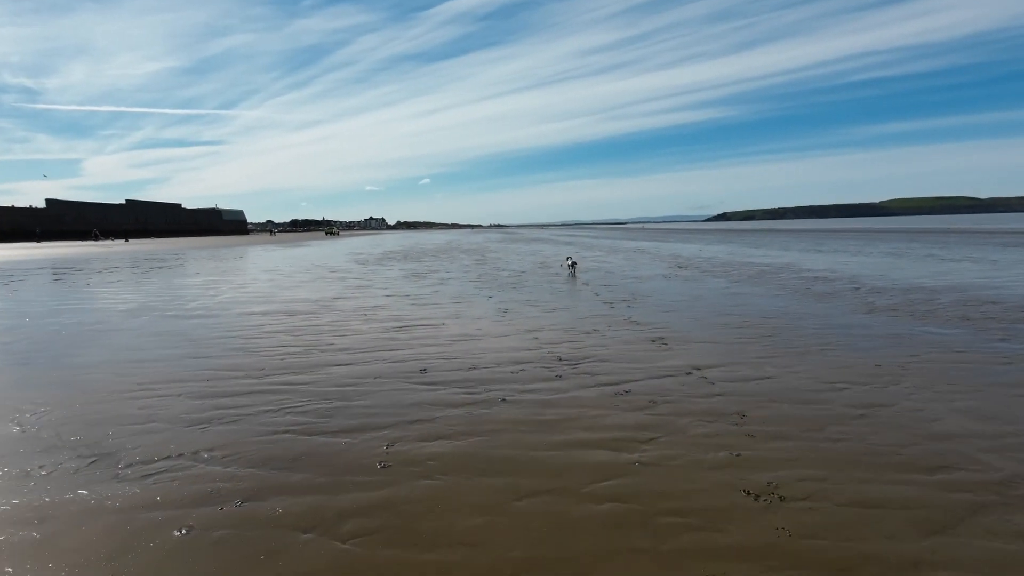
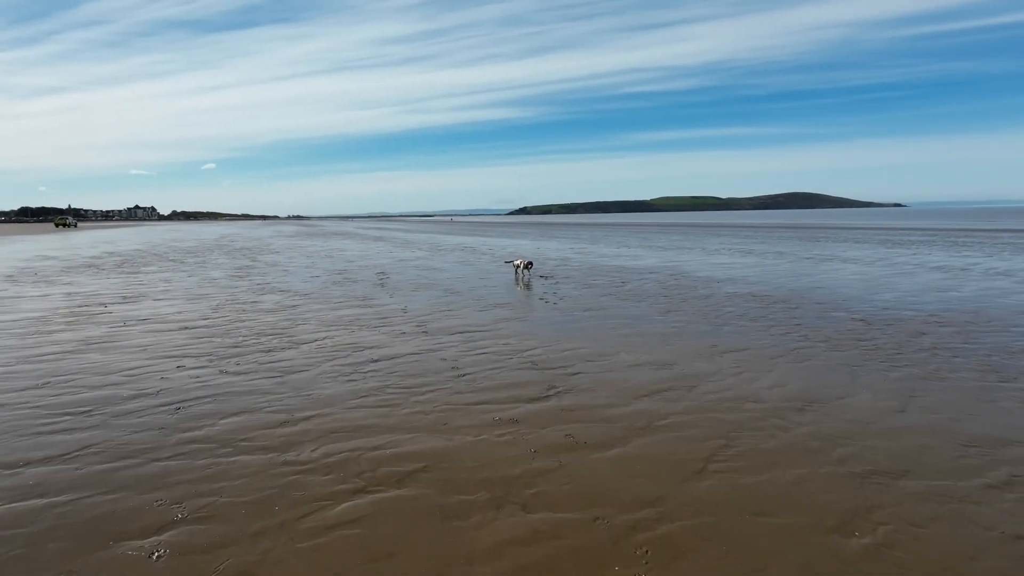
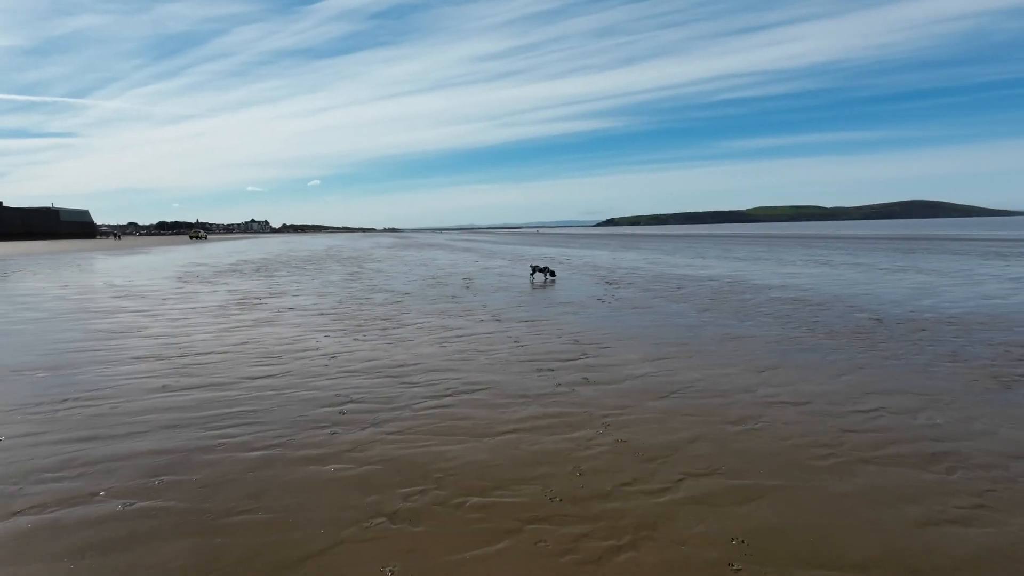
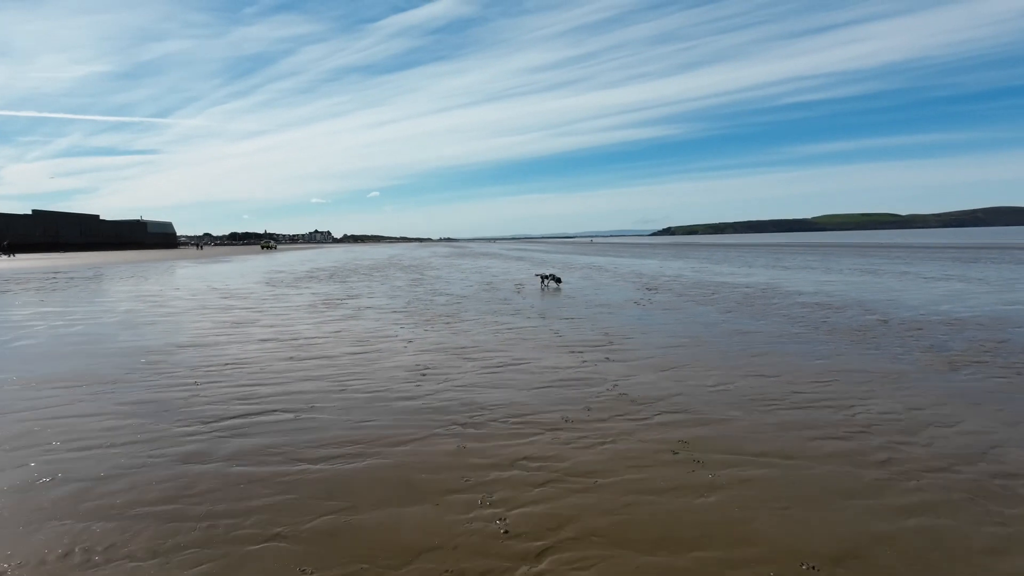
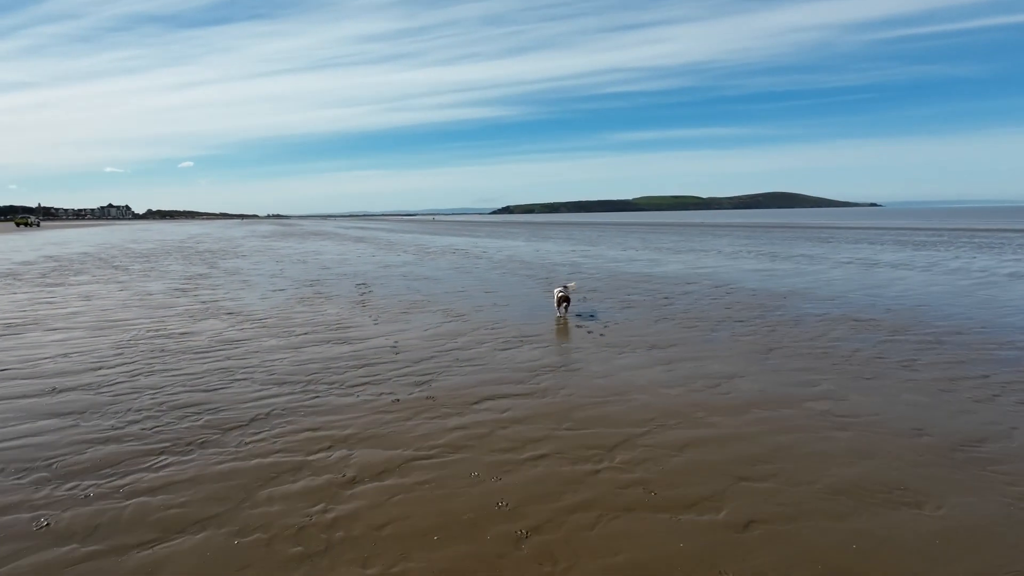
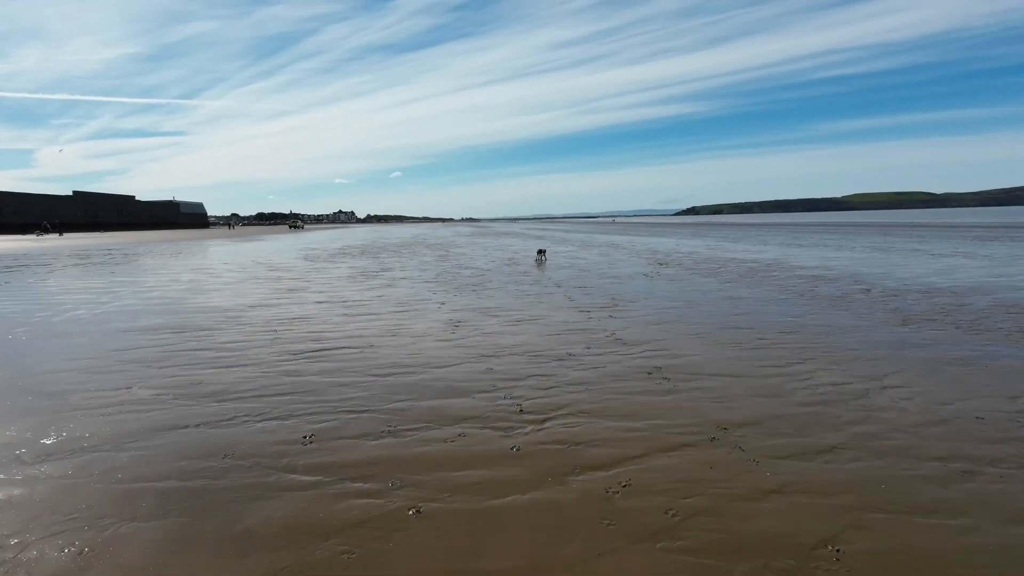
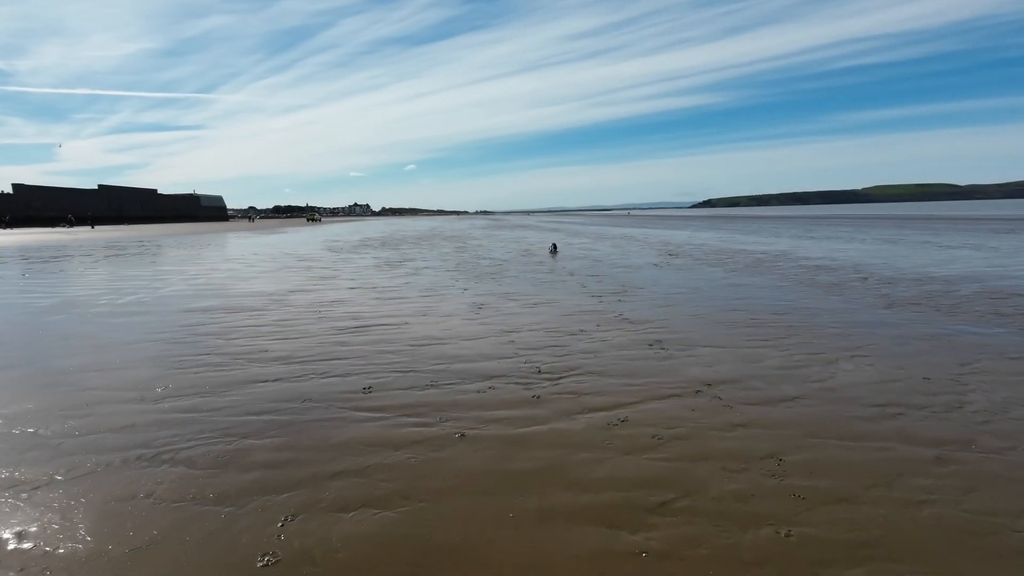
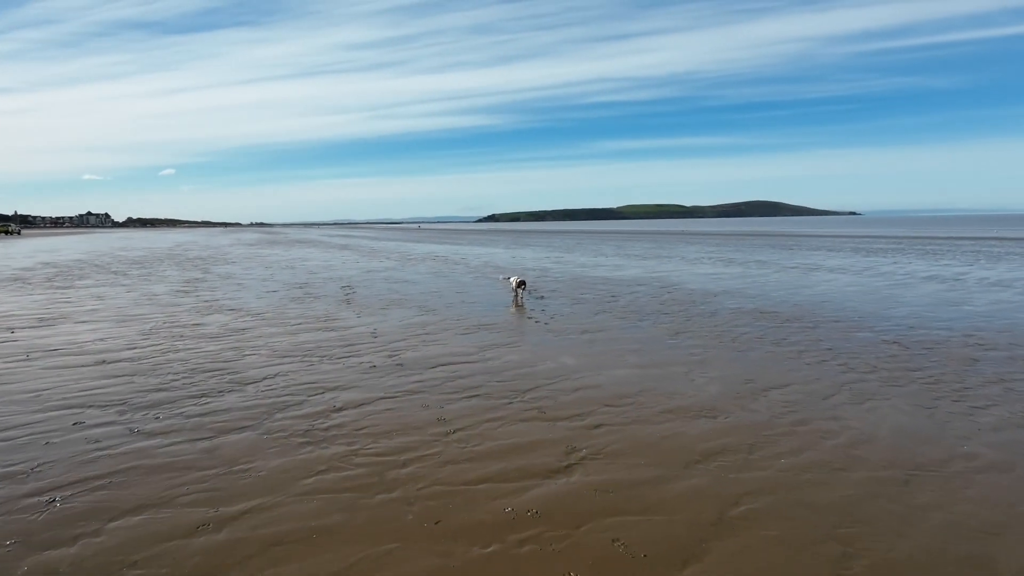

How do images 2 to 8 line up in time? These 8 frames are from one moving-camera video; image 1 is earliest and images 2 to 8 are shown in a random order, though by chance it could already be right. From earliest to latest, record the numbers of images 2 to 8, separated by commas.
7, 6, 4, 3, 2, 8, 5
